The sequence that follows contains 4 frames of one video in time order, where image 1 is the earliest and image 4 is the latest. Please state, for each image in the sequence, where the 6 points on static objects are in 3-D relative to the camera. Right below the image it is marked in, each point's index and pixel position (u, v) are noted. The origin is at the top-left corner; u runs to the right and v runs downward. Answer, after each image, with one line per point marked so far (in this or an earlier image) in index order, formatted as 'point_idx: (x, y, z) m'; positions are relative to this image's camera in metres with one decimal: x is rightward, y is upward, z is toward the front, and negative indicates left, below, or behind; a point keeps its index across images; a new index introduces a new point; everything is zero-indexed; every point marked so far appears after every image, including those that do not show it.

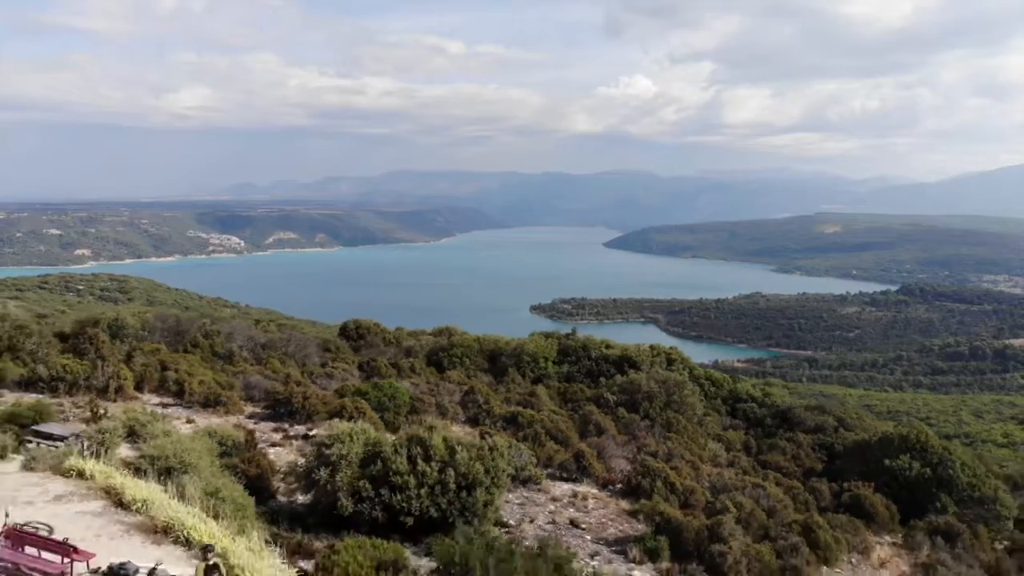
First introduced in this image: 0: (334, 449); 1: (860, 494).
0: (-2.4, -2.2, +9.6) m
1: (+7.4, -4.4, +14.7) m
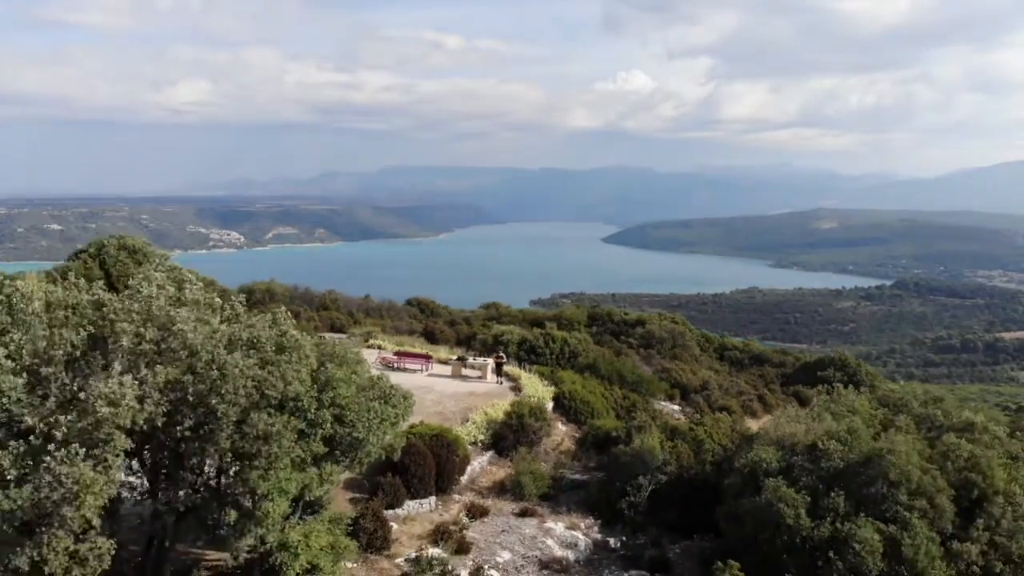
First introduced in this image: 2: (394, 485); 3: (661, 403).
0: (-0.2, -1.3, +18.0) m
1: (+9.6, -3.4, +23.1) m
2: (-1.5, -2.5, +8.8) m
3: (+3.6, -2.7, +16.4) m
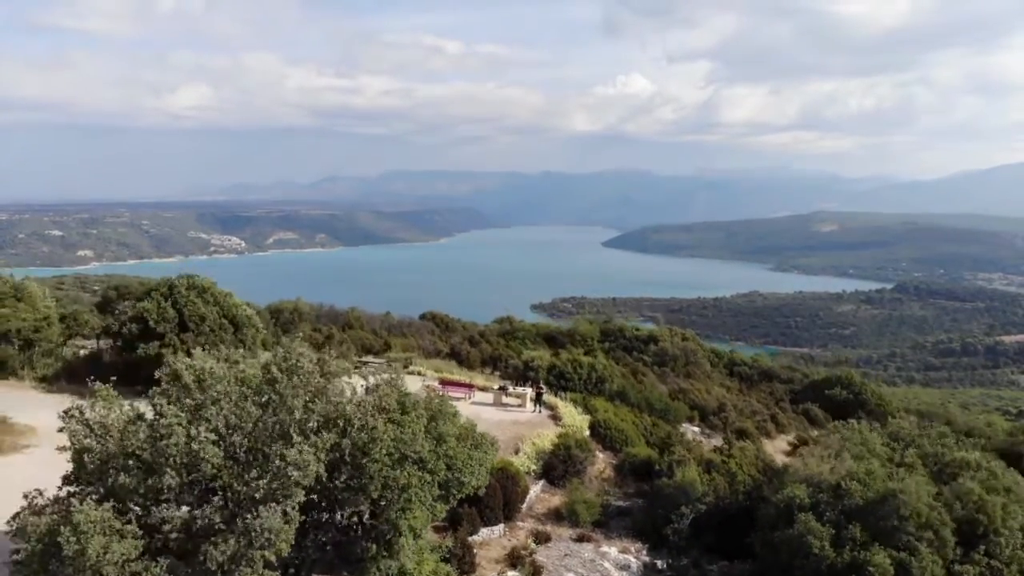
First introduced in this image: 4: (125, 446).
0: (+0.6, -2.1, +19.2) m
1: (+10.4, -4.2, +24.4) m
2: (-0.6, -3.3, +10.1) m
3: (+4.4, -3.6, +17.7) m
4: (-3.6, -1.5, +6.5) m
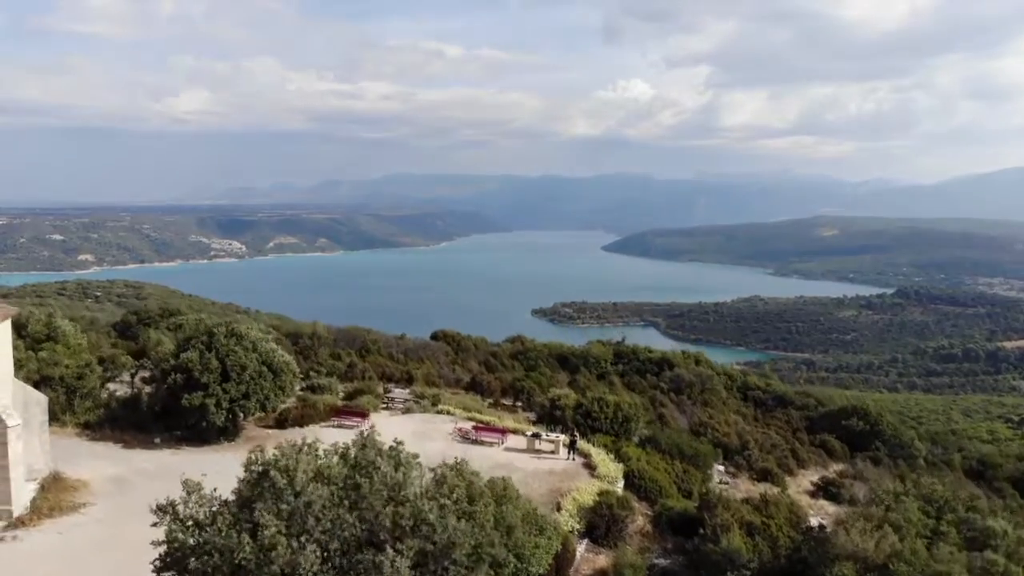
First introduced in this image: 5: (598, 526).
0: (+1.4, -3.3, +19.6) m
1: (+11.2, -5.4, +24.7) m
2: (+0.1, -4.4, +10.4) m
3: (+5.2, -4.7, +18.0) m
4: (-2.8, -2.6, +6.8) m
5: (+1.5, -4.3, +12.6) m
